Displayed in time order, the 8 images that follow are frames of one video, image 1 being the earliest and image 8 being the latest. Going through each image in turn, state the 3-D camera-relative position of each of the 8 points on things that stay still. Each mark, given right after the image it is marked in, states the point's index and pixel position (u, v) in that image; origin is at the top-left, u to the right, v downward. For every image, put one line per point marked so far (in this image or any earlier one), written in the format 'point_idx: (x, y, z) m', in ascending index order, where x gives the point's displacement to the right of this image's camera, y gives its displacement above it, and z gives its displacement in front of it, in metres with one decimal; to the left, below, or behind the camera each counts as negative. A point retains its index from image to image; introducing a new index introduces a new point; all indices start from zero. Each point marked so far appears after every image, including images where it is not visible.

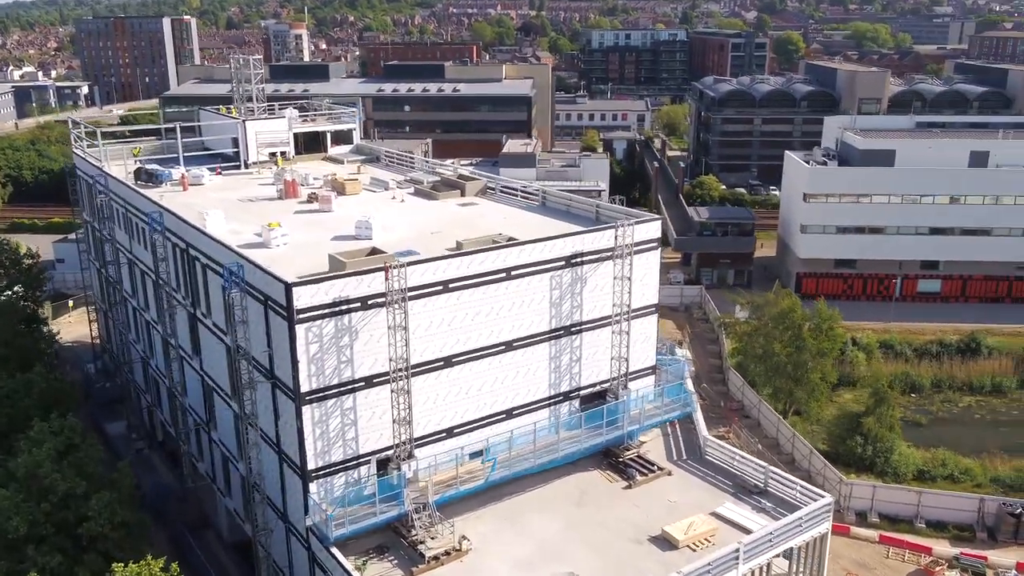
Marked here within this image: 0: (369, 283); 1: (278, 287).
0: (-3.0, +0.1, +18.3) m
1: (-4.7, 0.0, +17.6) m
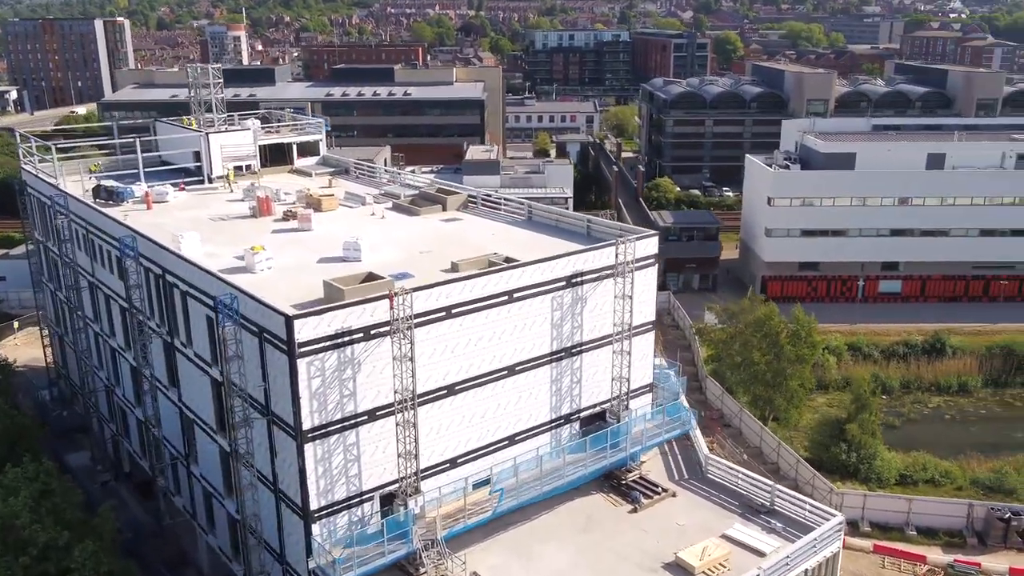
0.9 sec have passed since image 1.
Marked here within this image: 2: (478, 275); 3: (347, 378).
0: (-2.8, -0.5, +17.4) m
1: (-4.4, -0.6, +16.6) m
2: (-0.8, +0.3, +18.9) m
3: (-3.2, -1.8, +17.4) m
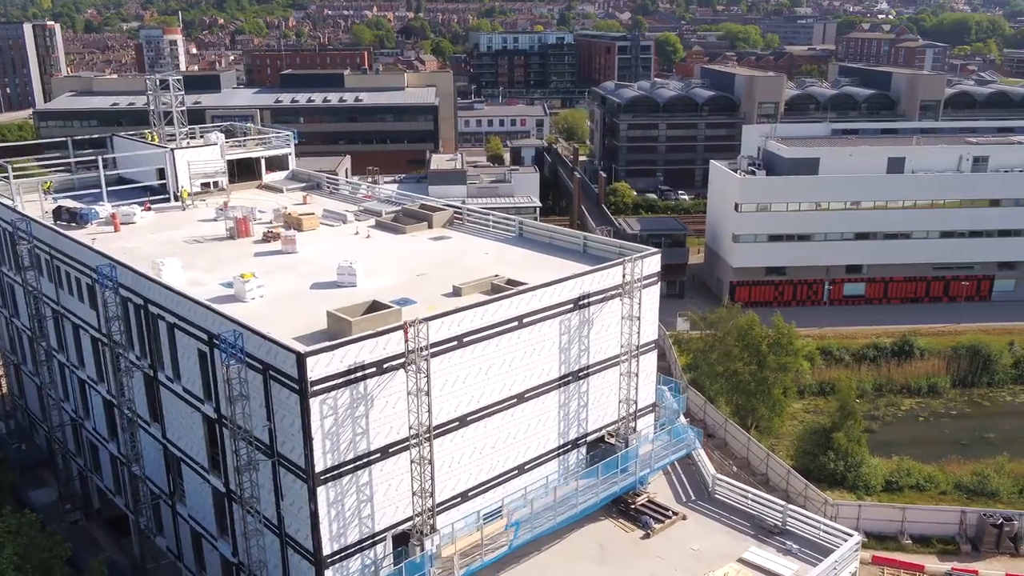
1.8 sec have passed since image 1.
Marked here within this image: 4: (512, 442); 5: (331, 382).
0: (-2.4, -1.1, +16.5) m
1: (-4.0, -1.2, +15.6) m
2: (-0.5, -0.3, +18.2) m
3: (-2.8, -2.4, +16.5) m
4: (0.0, -3.4, +19.7) m
5: (-3.3, -1.7, +15.9) m
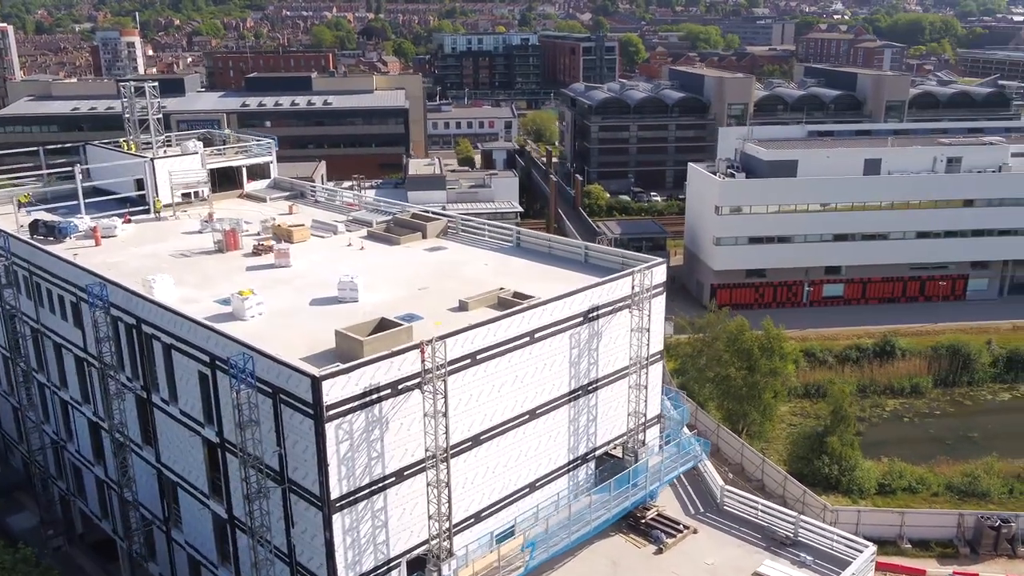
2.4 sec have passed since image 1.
0: (-2.0, -1.4, +16.0) m
1: (-3.6, -1.6, +15.0) m
2: (-0.2, -0.6, +17.7) m
3: (-2.5, -2.7, +15.9) m
4: (+0.3, -3.7, +19.2) m
5: (-2.9, -2.0, +15.3) m
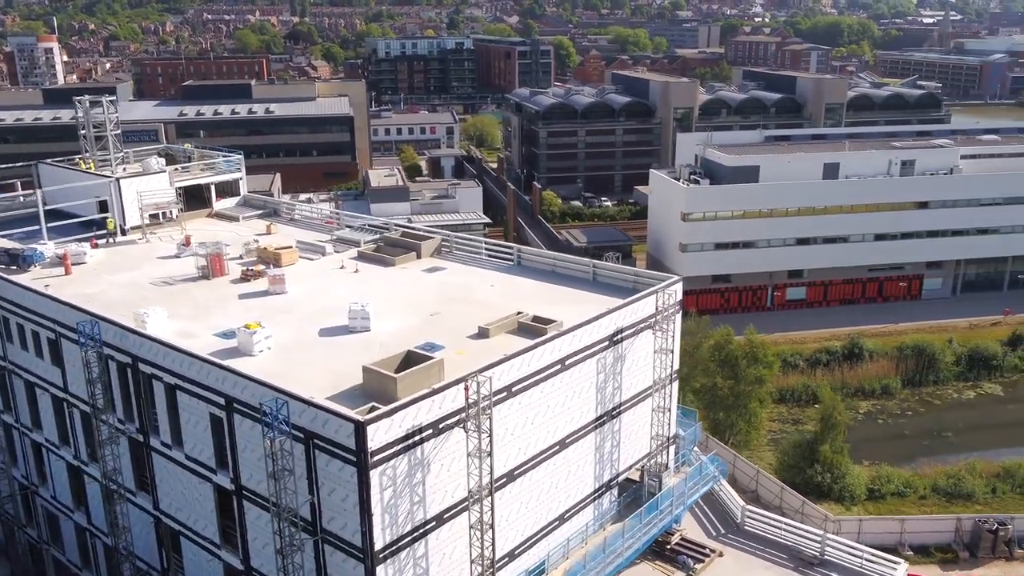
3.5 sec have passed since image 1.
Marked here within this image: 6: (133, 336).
0: (-1.2, -2.0, +15.1) m
1: (-2.7, -2.2, +14.0) m
2: (+0.4, -1.1, +16.9) m
3: (-1.6, -3.3, +14.9) m
4: (+0.9, -4.2, +18.5) m
5: (-2.0, -2.6, +14.3) m
6: (-7.7, -1.0, +17.9) m
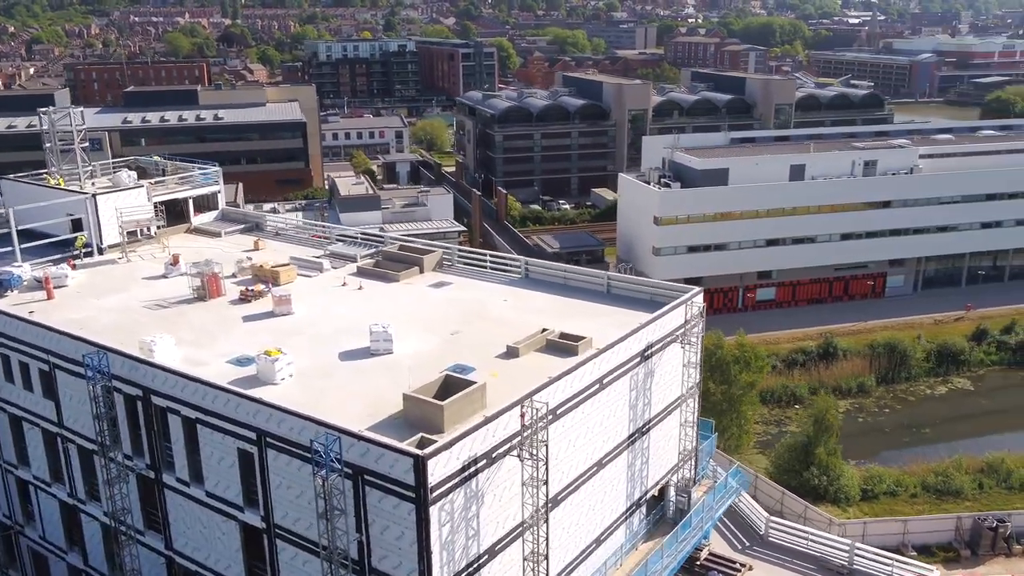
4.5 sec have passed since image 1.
0: (-0.3, -2.3, +14.4) m
1: (-1.7, -2.6, +13.2) m
2: (+1.2, -1.5, +16.3) m
3: (-0.6, -3.7, +14.2) m
4: (+1.6, -4.6, +17.9) m
5: (-1.0, -3.0, +13.6) m
6: (-7.0, -1.5, +16.8) m
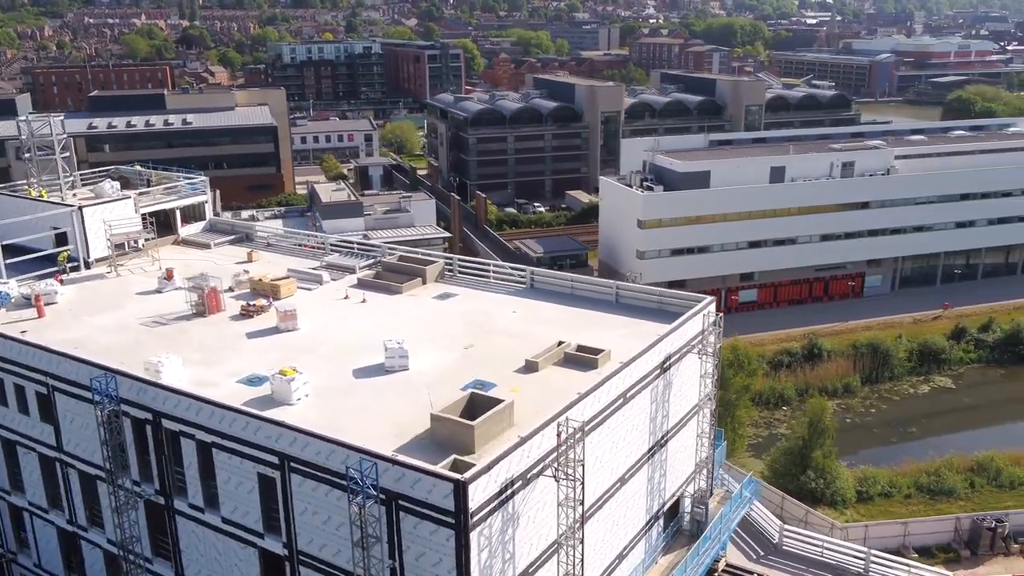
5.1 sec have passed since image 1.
0: (+0.3, -2.6, +14.1) m
1: (-1.1, -2.9, +12.8) m
2: (+1.7, -1.7, +16.1) m
3: (0.0, -3.9, +13.9) m
4: (+2.1, -4.8, +17.7) m
5: (-0.4, -3.3, +13.2) m
6: (-6.5, -1.9, +16.2) m
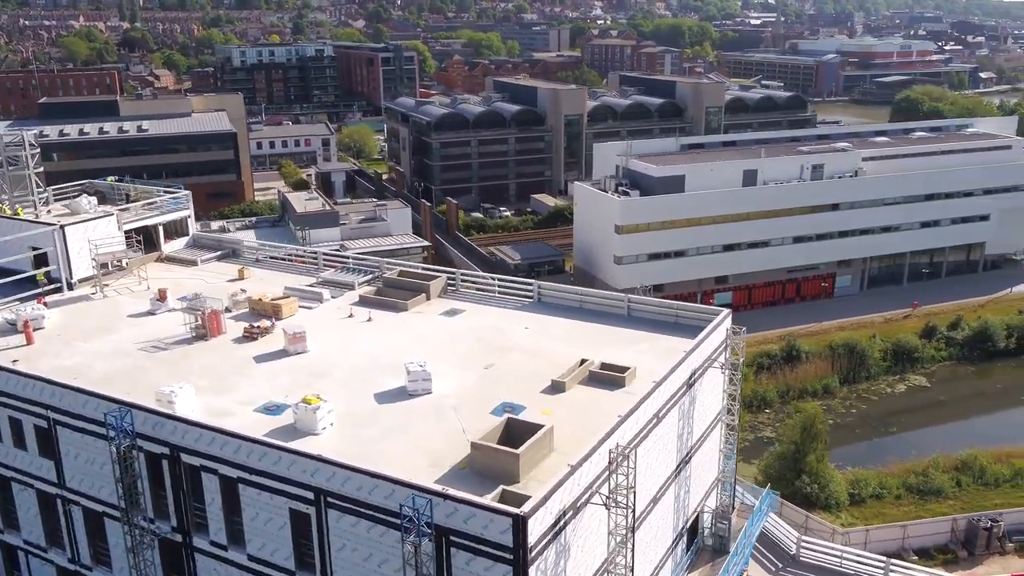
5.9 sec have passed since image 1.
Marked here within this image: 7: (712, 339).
0: (+1.1, -3.0, +13.7) m
1: (-0.2, -3.3, +12.3) m
2: (+2.3, -2.0, +15.8) m
3: (+0.8, -4.3, +13.5) m
4: (+2.7, -5.1, +17.4) m
5: (+0.5, -3.7, +12.8) m
6: (-5.9, -2.4, +15.4) m
7: (+4.4, -1.1, +19.1) m
